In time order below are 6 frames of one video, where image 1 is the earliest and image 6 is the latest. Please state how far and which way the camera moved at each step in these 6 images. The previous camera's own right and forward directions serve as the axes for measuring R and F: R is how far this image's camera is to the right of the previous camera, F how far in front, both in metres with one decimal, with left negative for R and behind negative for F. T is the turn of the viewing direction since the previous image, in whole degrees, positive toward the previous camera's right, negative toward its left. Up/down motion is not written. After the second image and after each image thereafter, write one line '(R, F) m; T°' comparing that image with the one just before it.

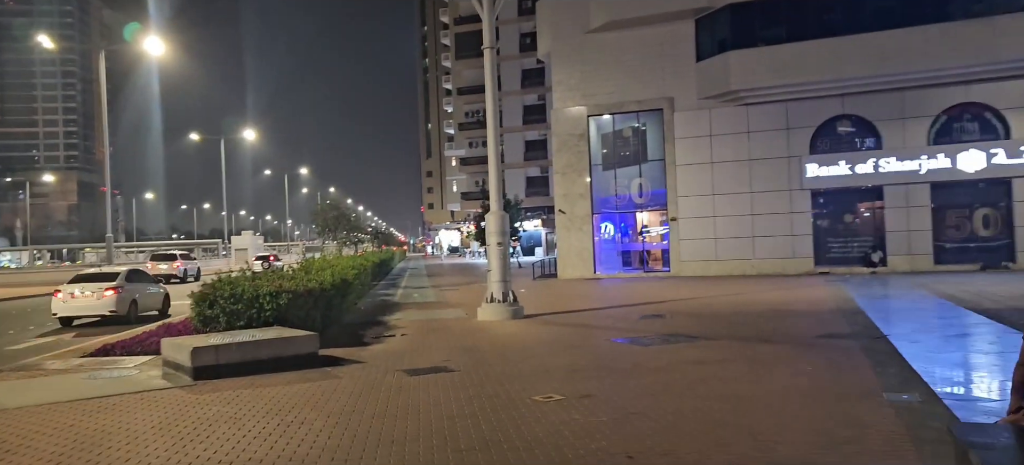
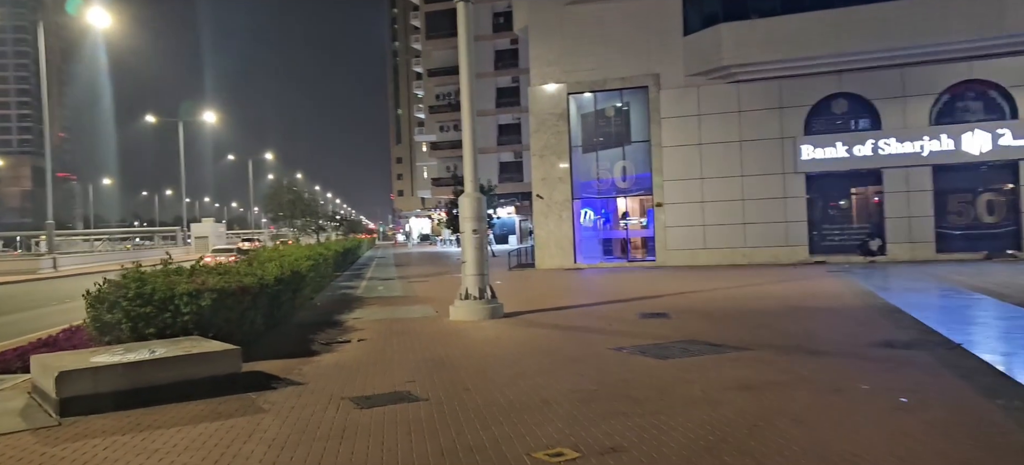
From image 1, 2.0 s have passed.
(-0.1, +2.0) m; +3°
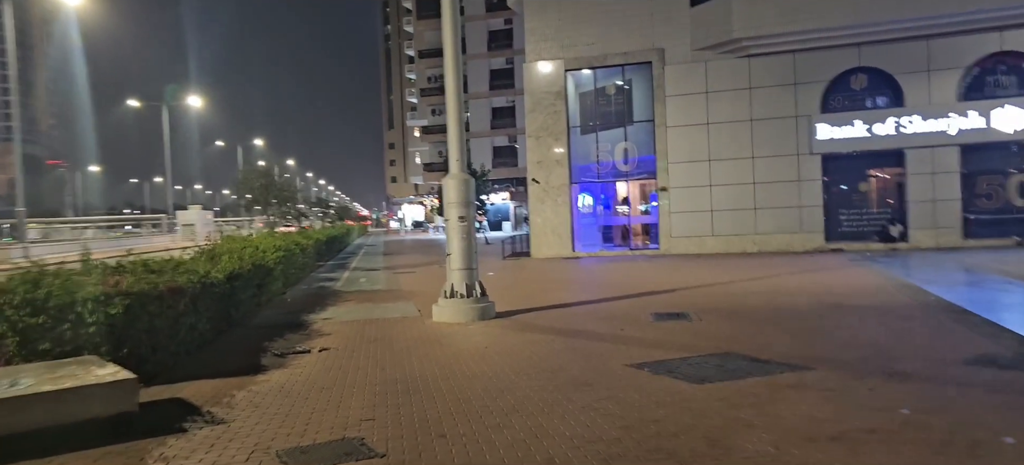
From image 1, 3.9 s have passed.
(0.0, +1.7) m; 0°
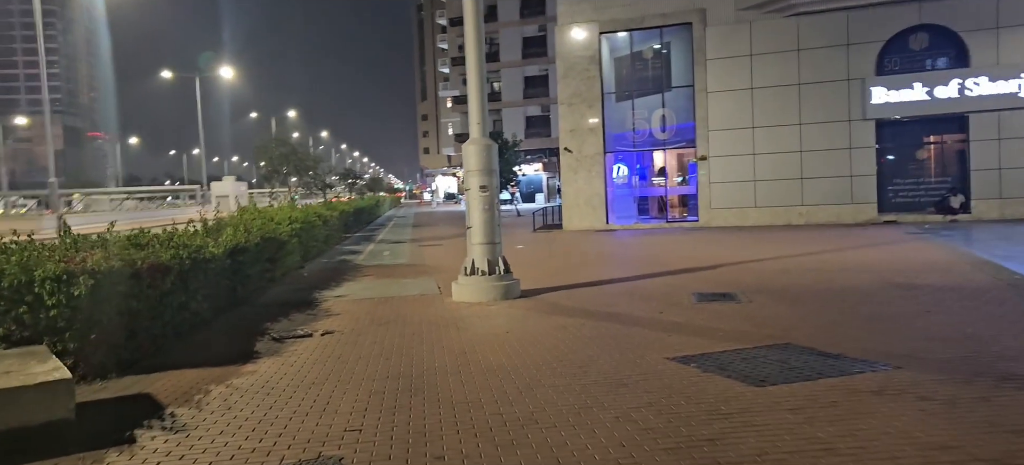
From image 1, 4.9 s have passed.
(+0.1, +1.0) m; -3°
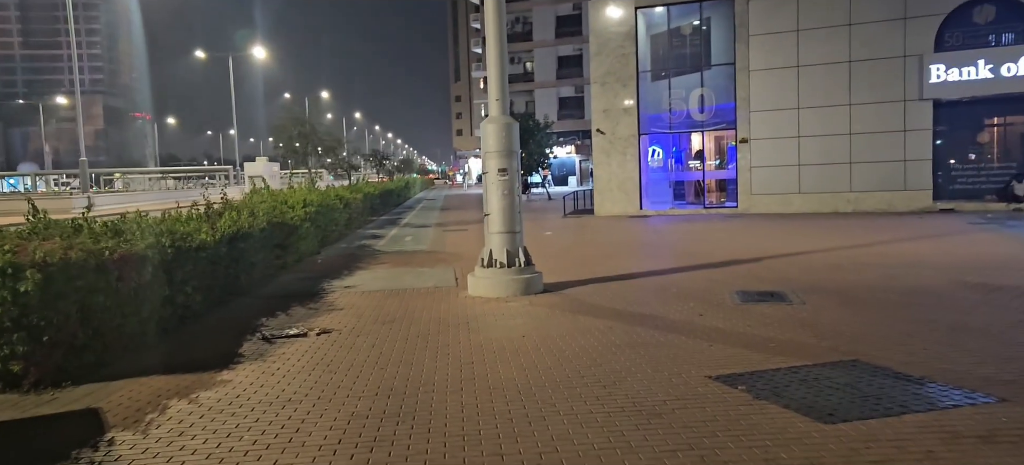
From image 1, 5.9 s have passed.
(+0.1, +0.9) m; -3°
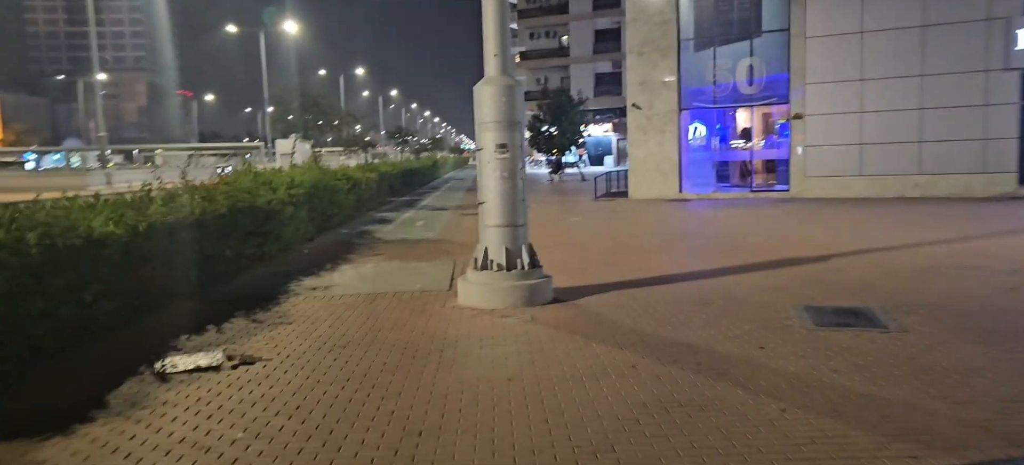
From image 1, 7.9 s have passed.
(+0.4, +1.9) m; -3°
